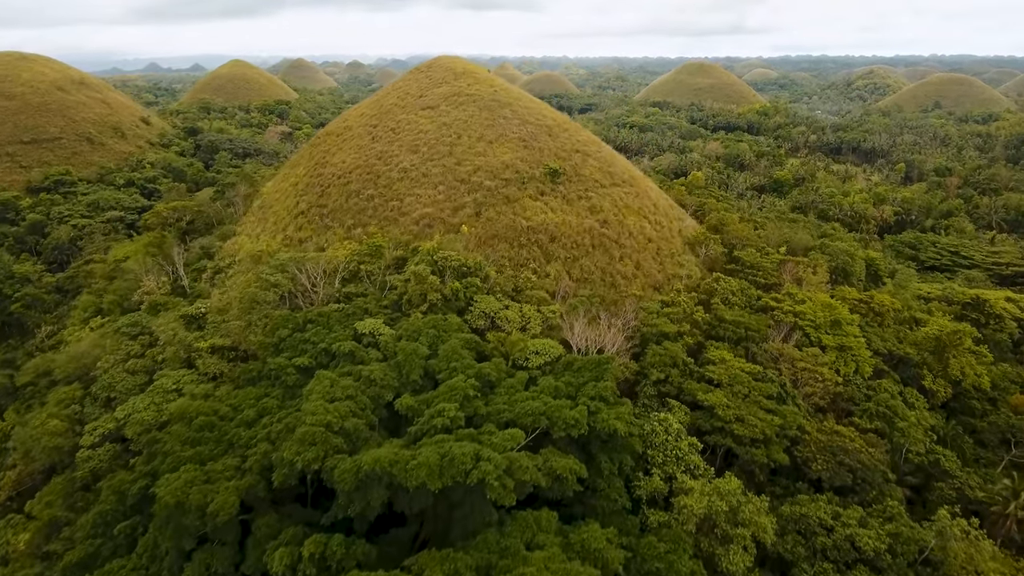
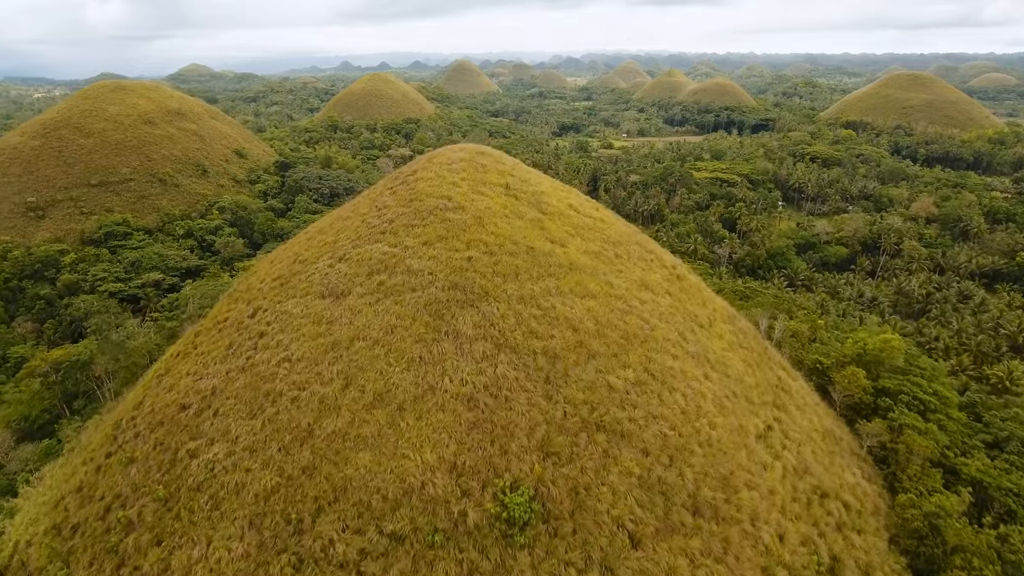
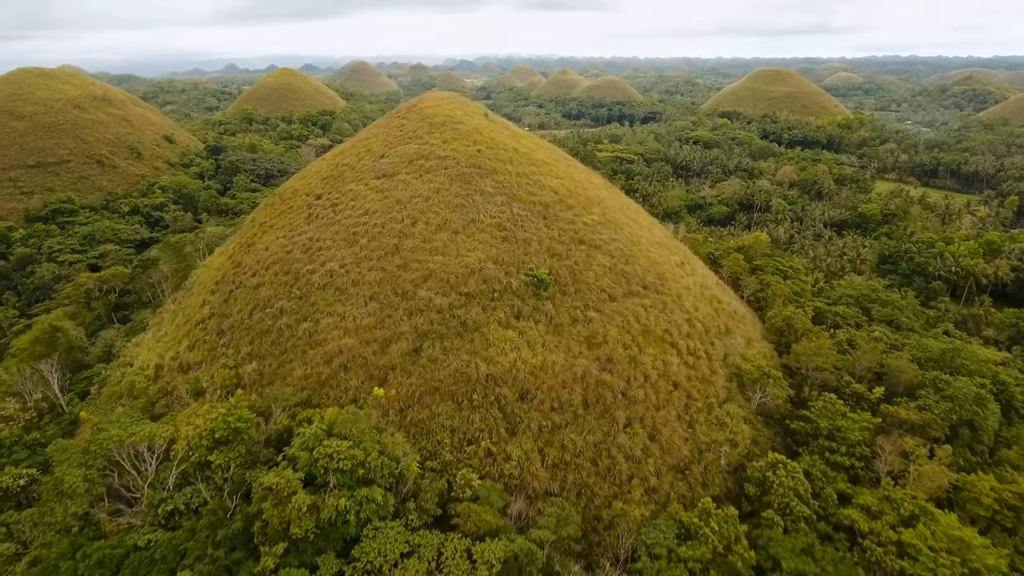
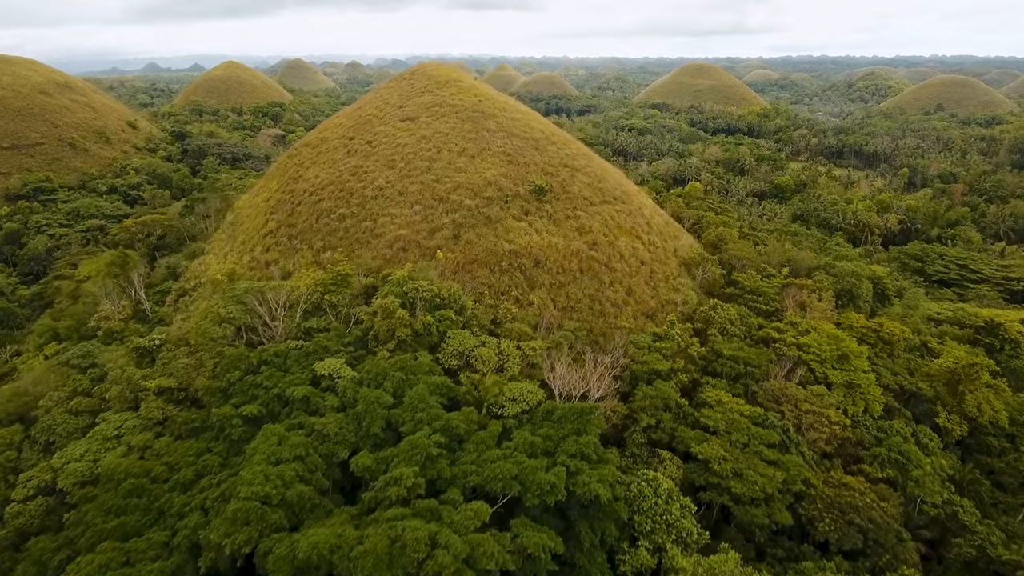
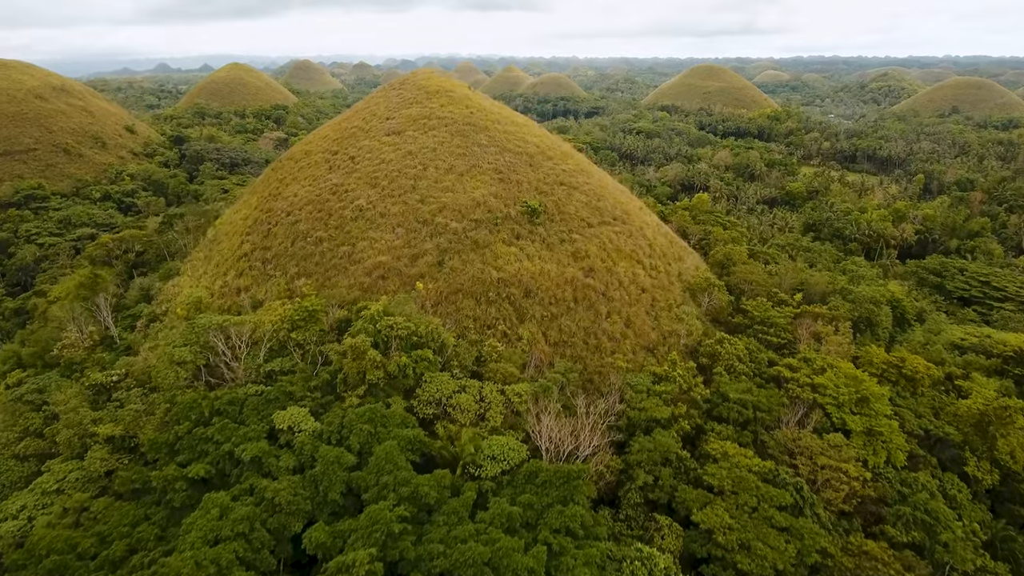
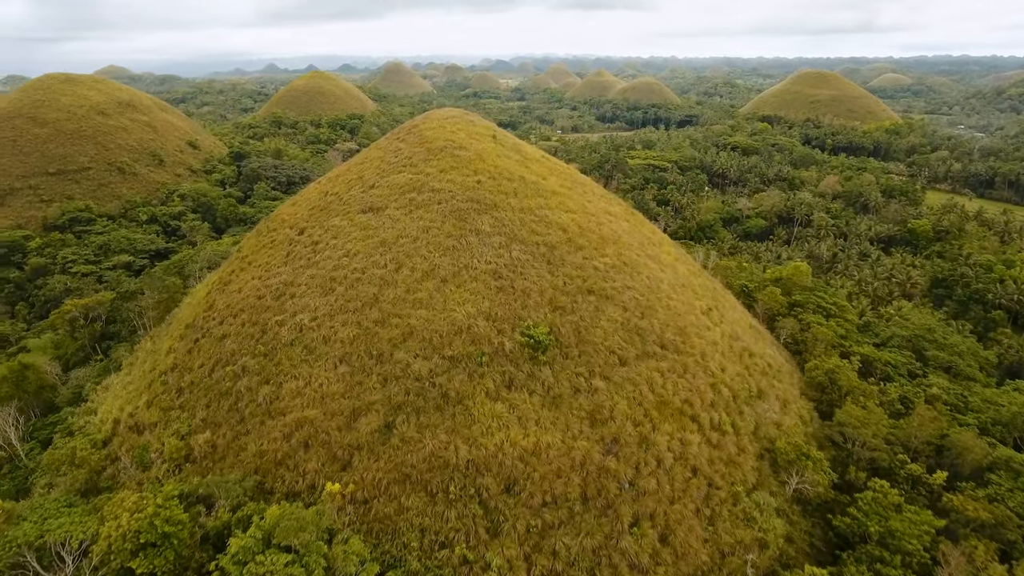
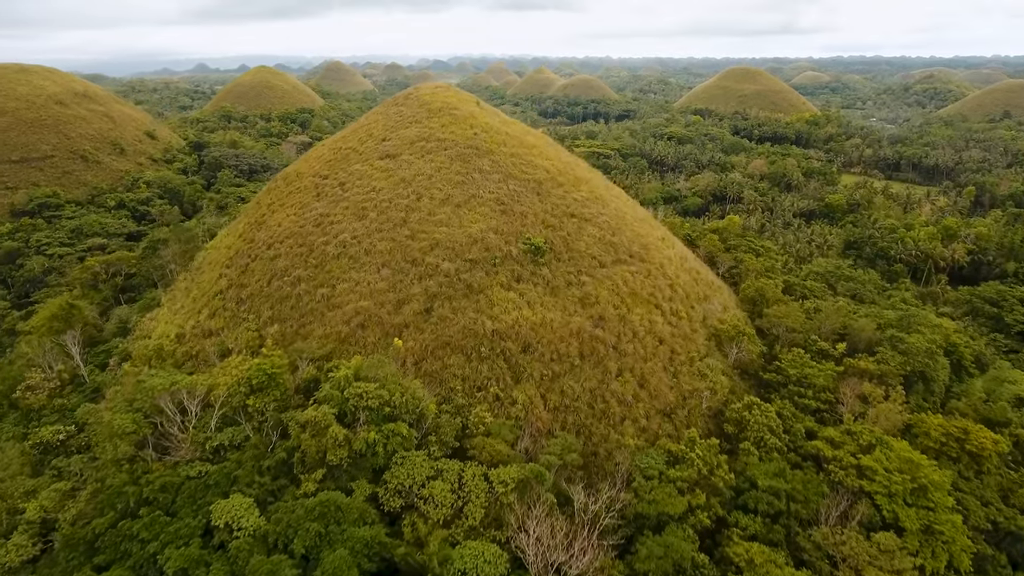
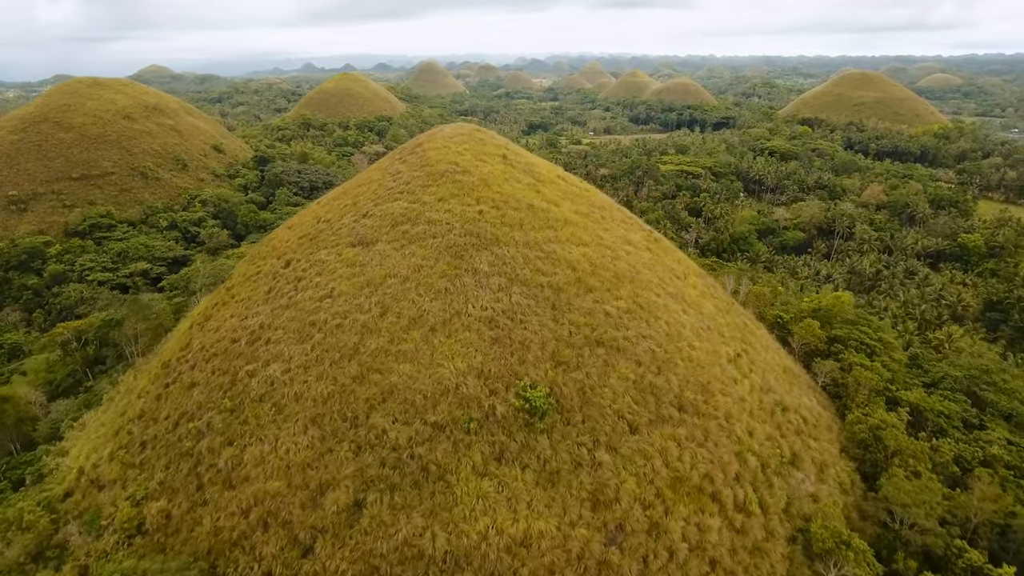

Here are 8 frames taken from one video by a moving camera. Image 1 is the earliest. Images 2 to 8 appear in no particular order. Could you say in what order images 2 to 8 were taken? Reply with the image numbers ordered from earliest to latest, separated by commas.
4, 5, 7, 3, 6, 8, 2
